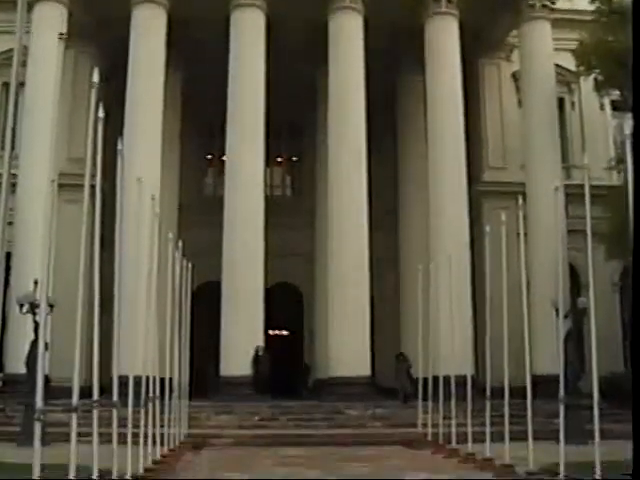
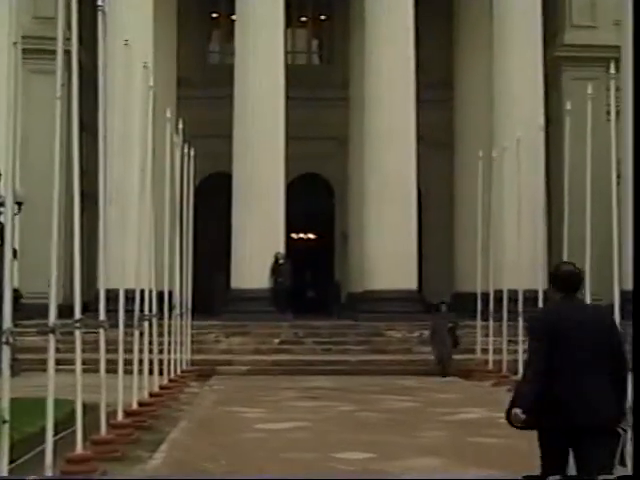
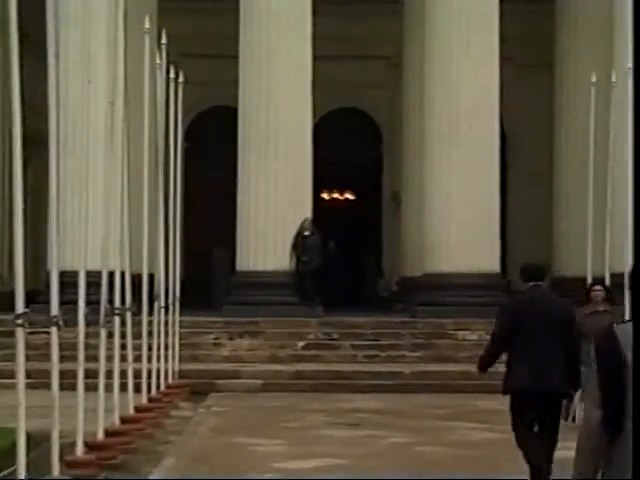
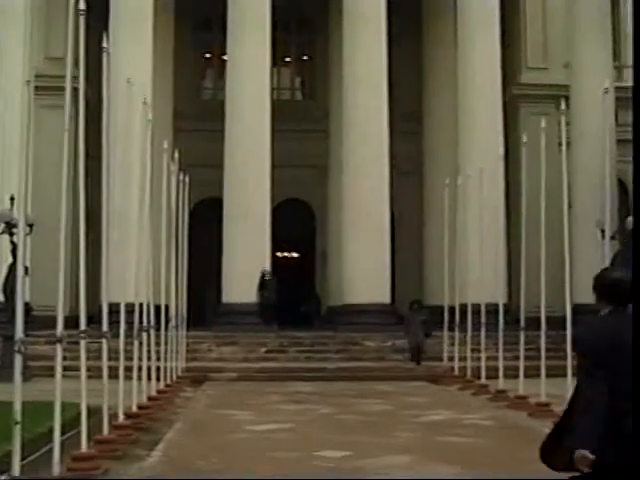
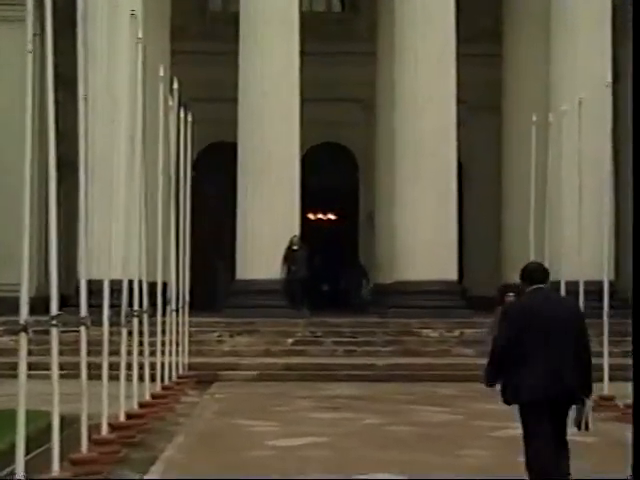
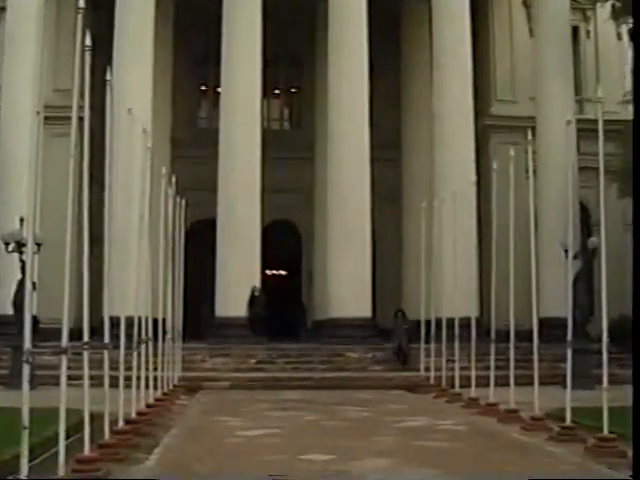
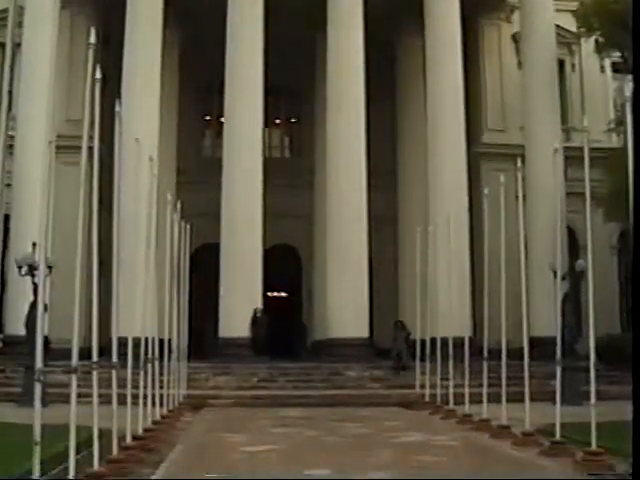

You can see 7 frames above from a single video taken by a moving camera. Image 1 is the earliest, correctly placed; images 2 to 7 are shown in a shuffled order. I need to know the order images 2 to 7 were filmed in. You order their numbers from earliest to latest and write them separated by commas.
7, 6, 4, 2, 5, 3
